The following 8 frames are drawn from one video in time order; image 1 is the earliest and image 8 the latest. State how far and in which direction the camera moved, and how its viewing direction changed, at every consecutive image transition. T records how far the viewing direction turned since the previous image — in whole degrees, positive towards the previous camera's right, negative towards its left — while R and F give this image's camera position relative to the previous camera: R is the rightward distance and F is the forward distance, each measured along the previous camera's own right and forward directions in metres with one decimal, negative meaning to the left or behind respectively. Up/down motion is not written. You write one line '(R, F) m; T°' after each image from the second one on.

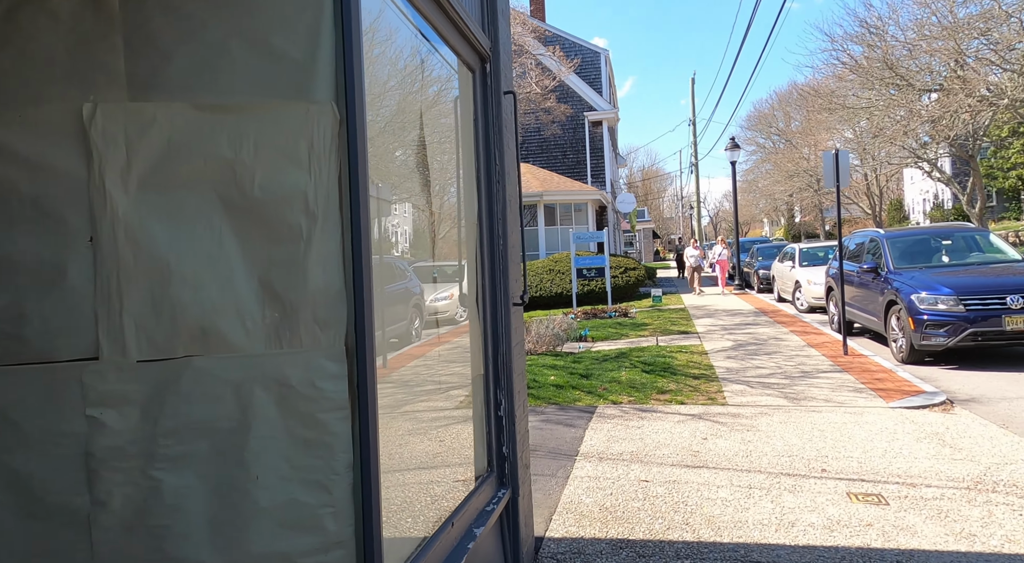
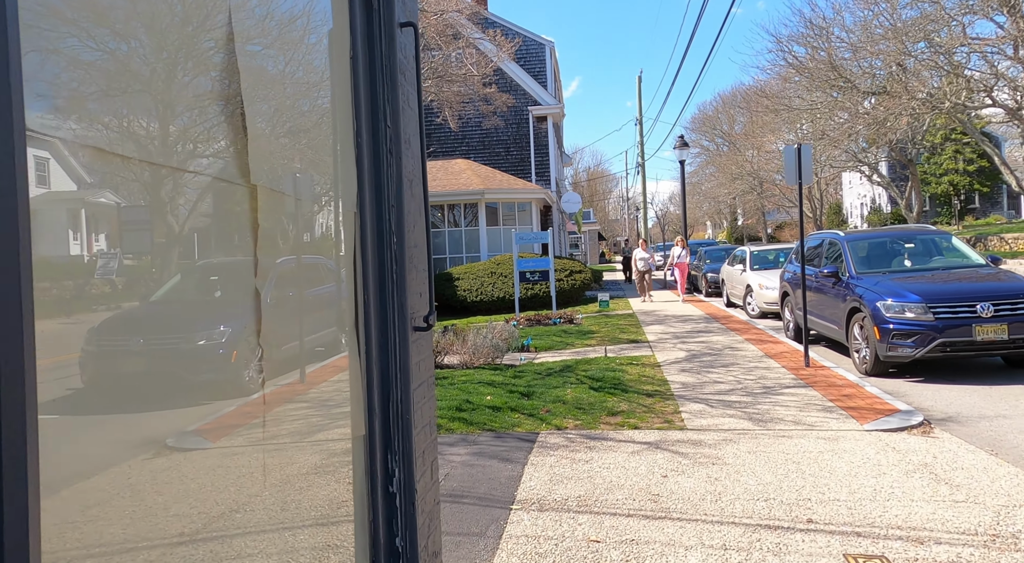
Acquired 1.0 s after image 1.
(+0.2, +1.1) m; +4°
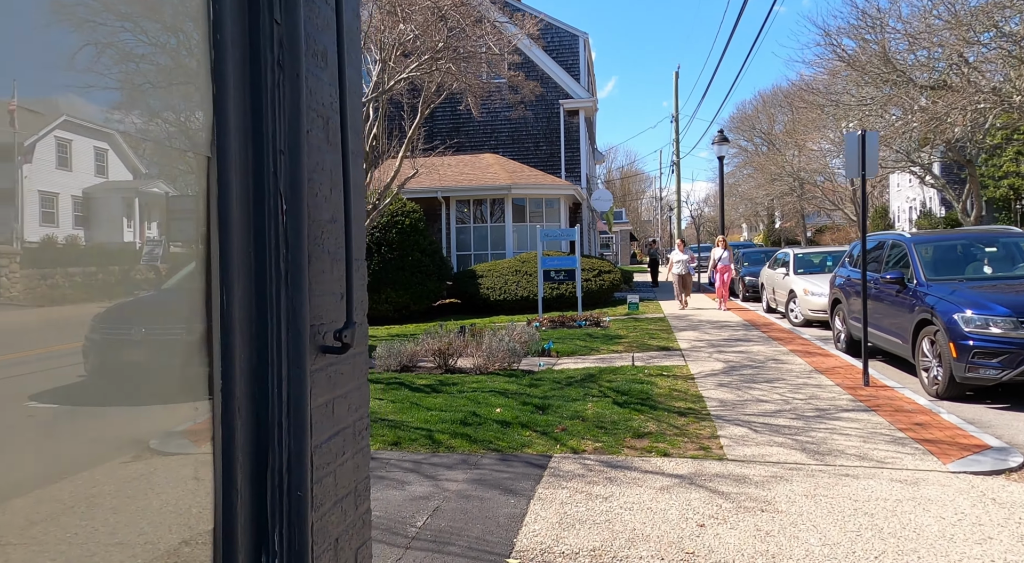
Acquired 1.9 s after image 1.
(+0.1, +1.1) m; -2°
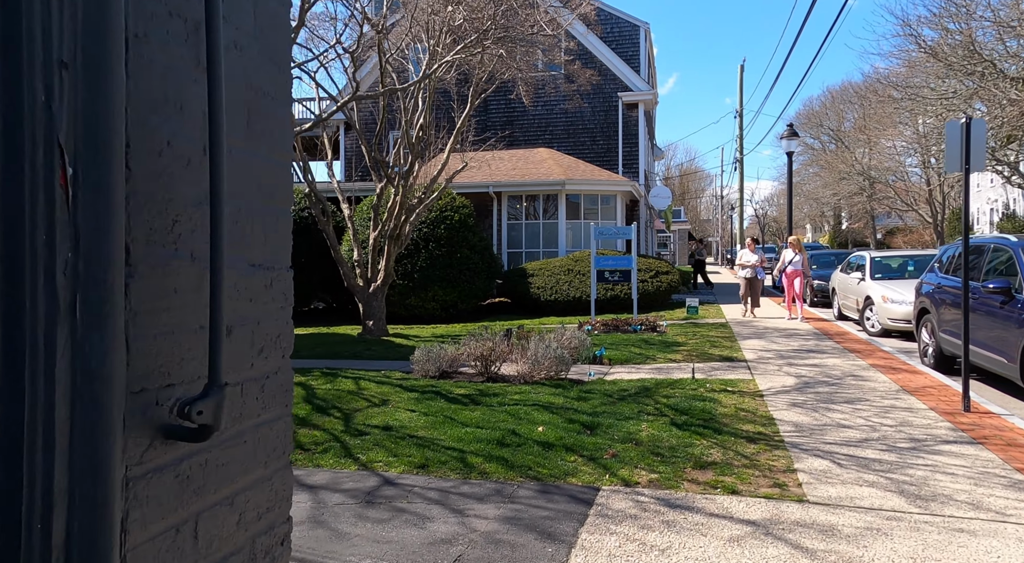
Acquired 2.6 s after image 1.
(+0.1, +0.8) m; -4°
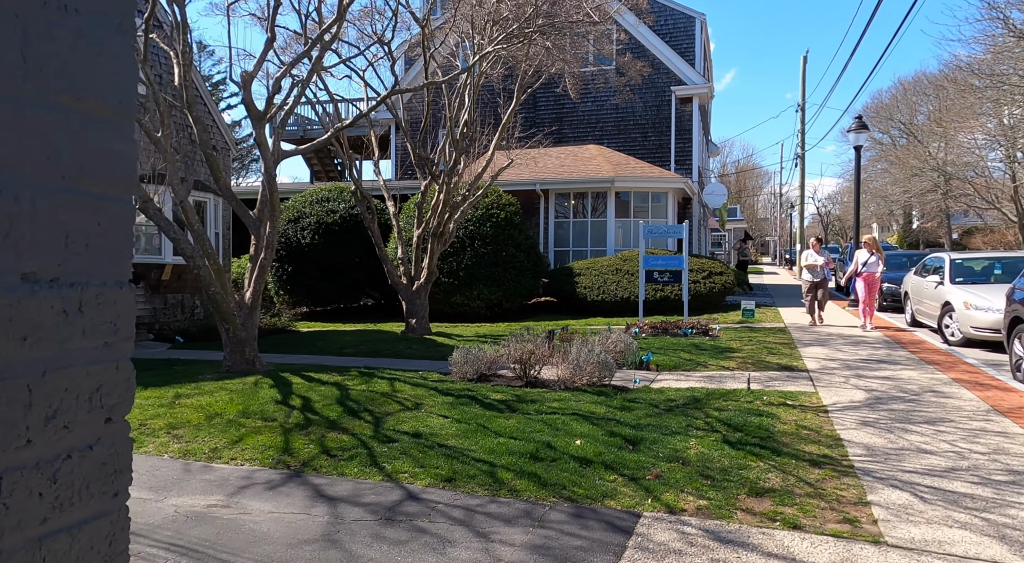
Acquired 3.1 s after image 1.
(+0.1, +0.6) m; -4°
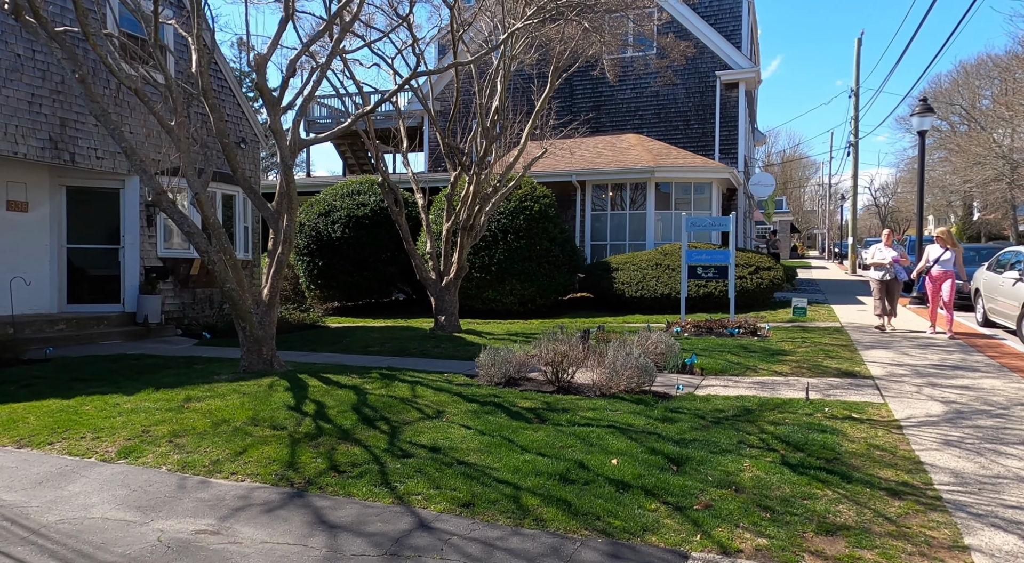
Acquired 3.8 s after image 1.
(+0.1, +0.7) m; -3°
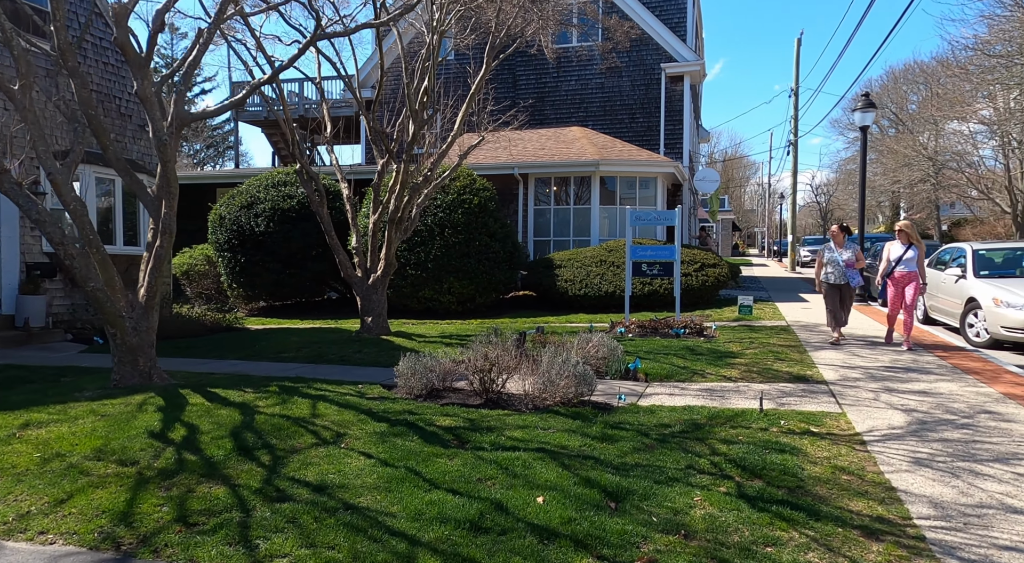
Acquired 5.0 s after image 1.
(+0.3, +1.0) m; +4°
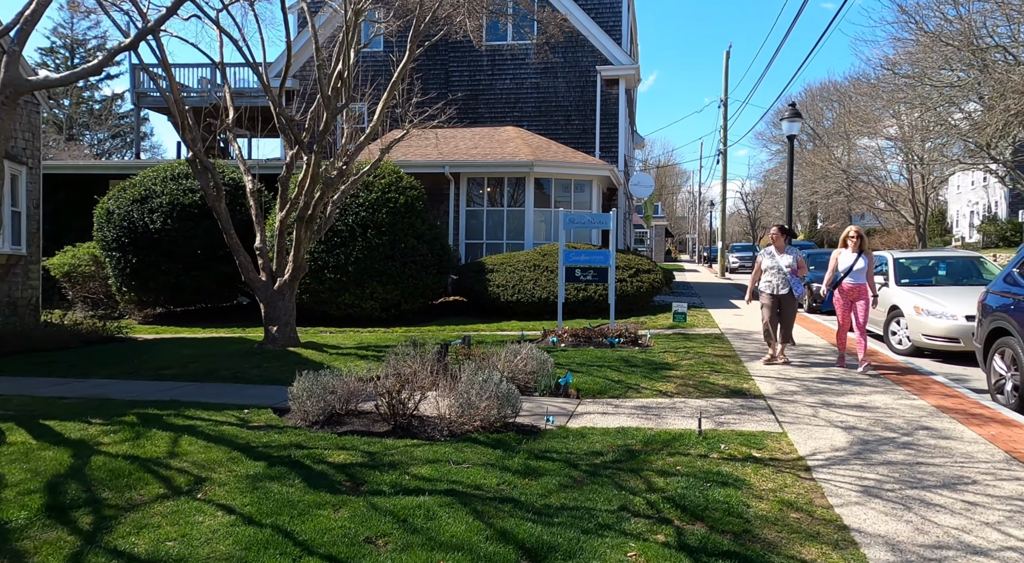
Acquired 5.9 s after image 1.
(+0.2, +0.9) m; +5°
